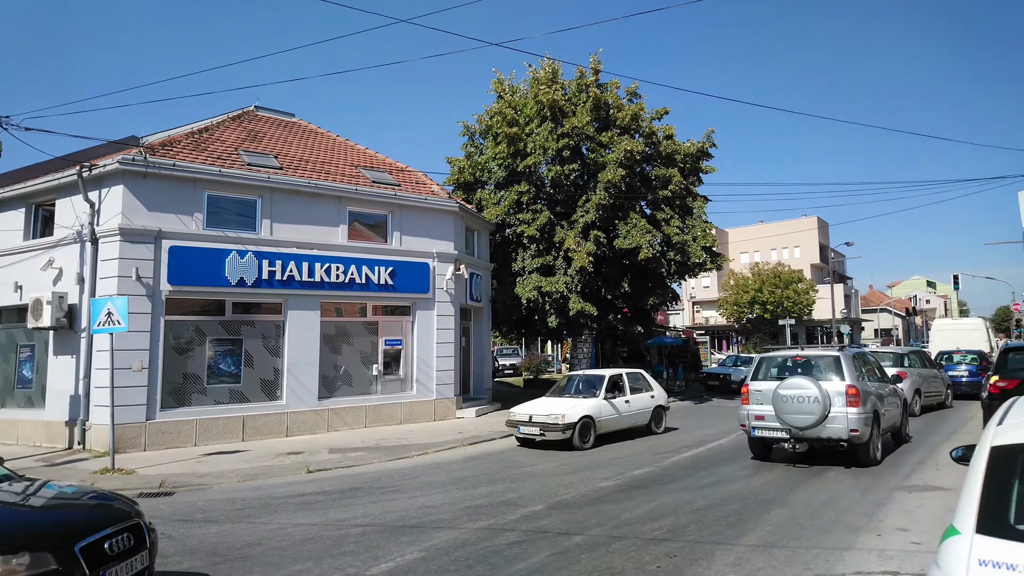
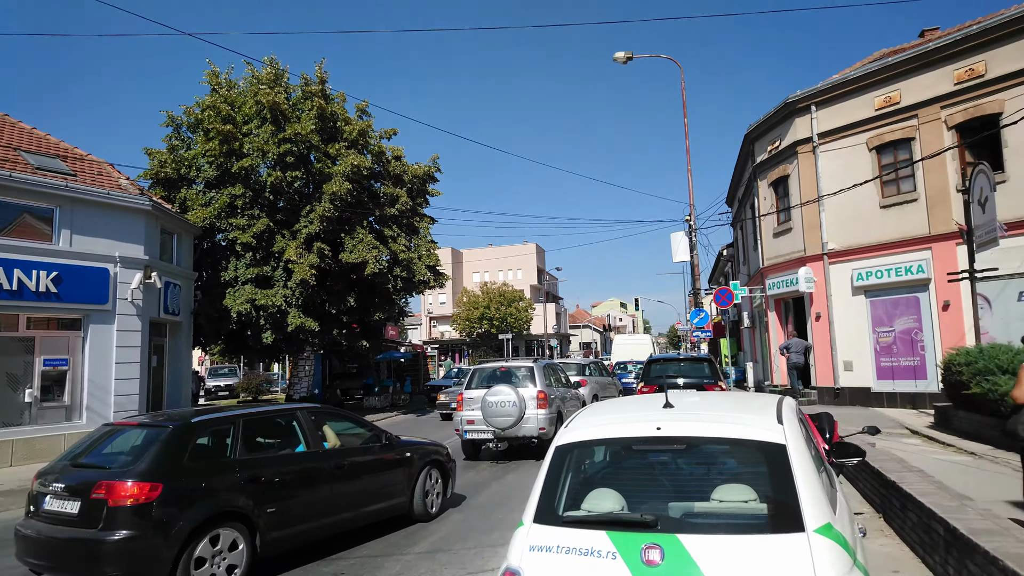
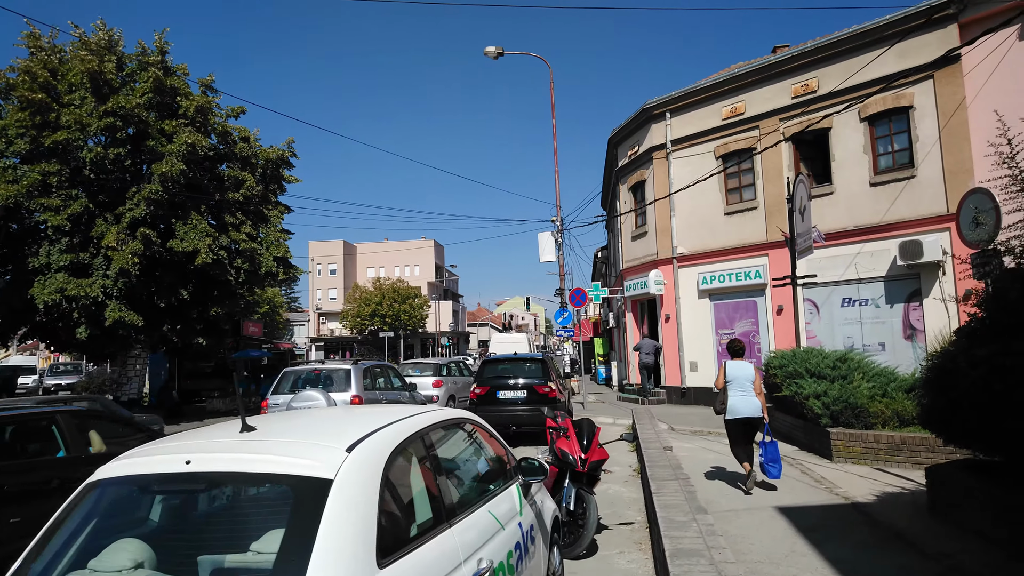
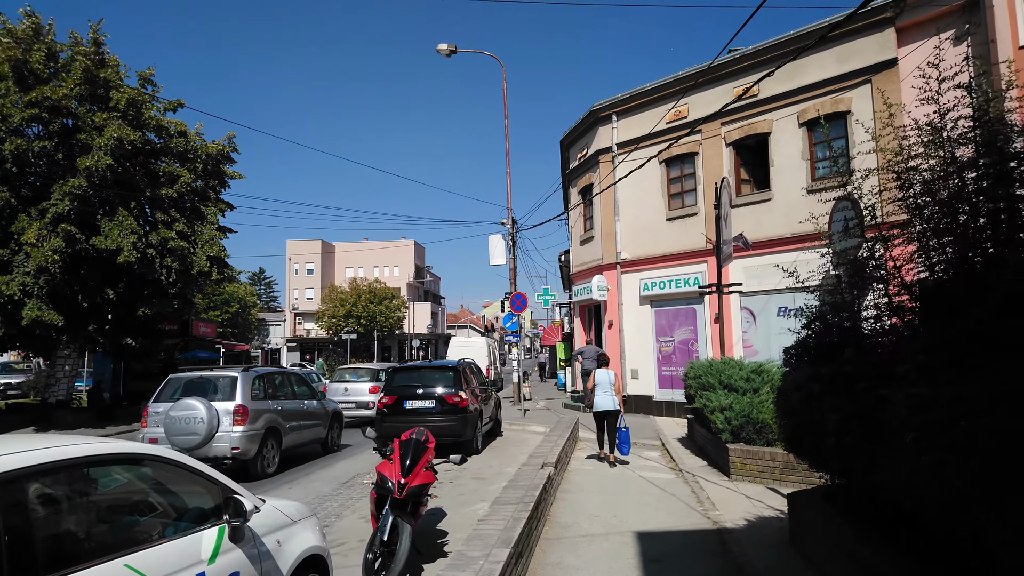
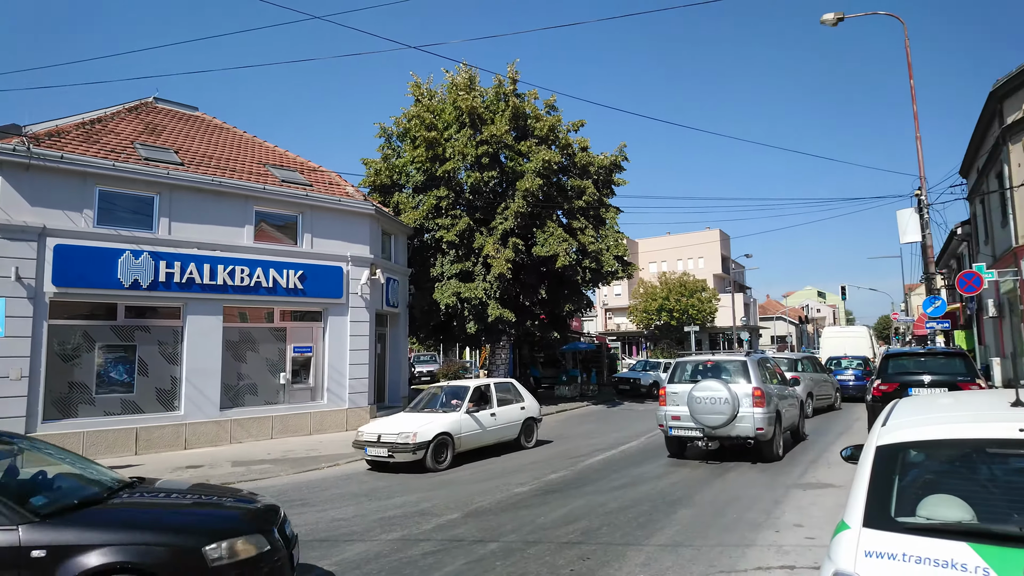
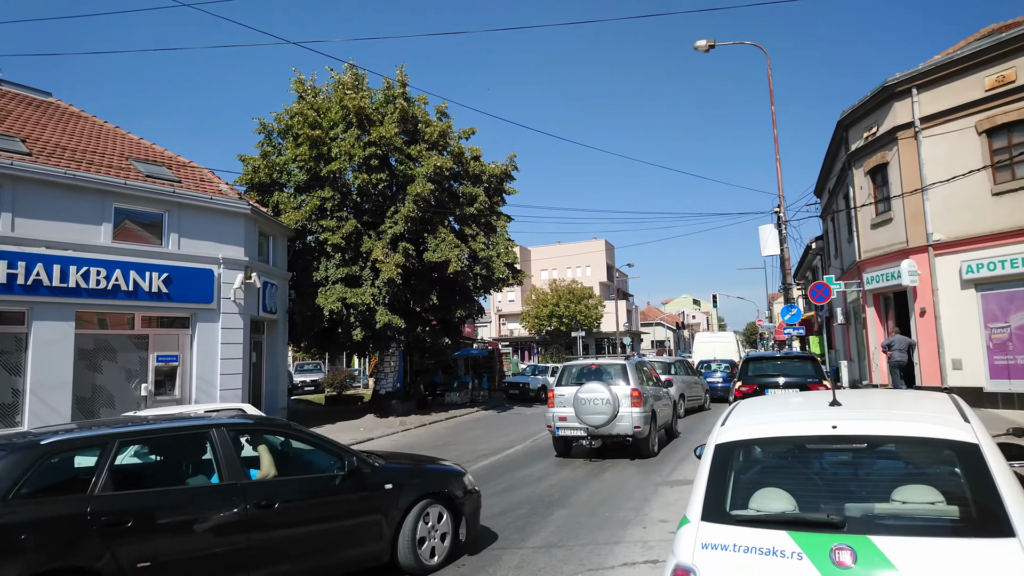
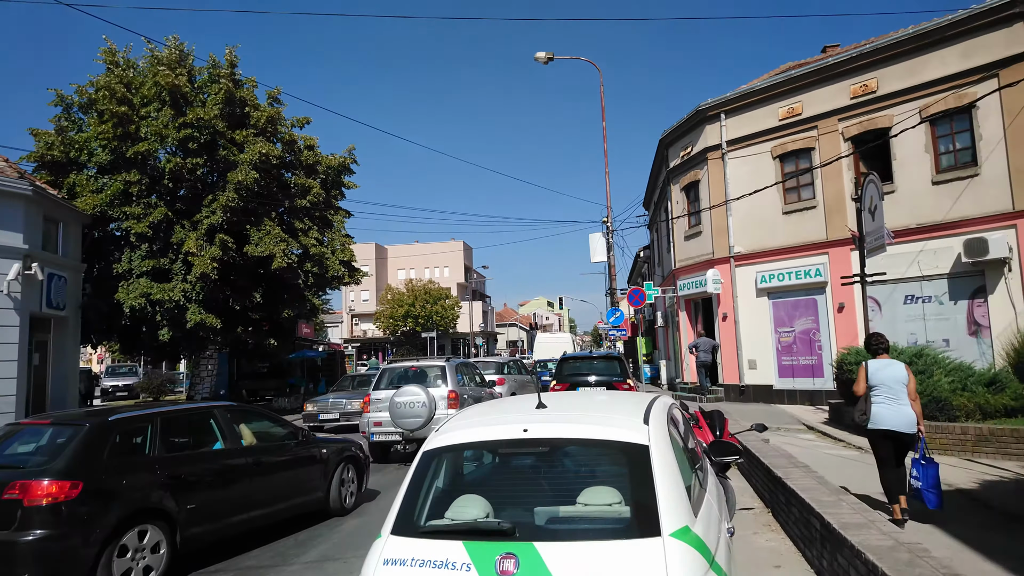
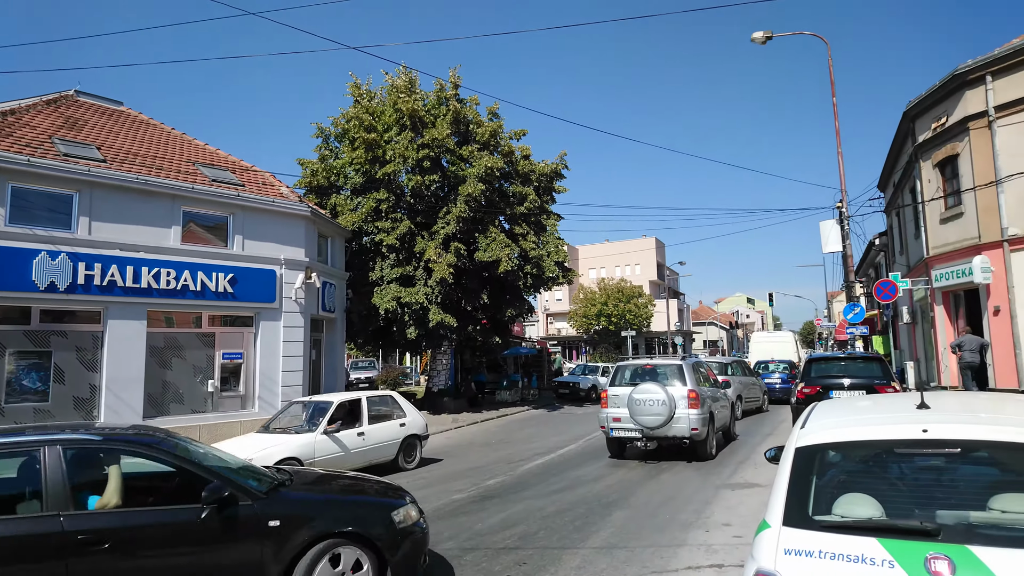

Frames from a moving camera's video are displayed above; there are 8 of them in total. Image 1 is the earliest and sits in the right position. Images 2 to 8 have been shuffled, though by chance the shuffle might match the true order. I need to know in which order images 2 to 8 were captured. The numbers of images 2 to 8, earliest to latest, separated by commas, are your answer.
5, 8, 6, 2, 7, 3, 4
